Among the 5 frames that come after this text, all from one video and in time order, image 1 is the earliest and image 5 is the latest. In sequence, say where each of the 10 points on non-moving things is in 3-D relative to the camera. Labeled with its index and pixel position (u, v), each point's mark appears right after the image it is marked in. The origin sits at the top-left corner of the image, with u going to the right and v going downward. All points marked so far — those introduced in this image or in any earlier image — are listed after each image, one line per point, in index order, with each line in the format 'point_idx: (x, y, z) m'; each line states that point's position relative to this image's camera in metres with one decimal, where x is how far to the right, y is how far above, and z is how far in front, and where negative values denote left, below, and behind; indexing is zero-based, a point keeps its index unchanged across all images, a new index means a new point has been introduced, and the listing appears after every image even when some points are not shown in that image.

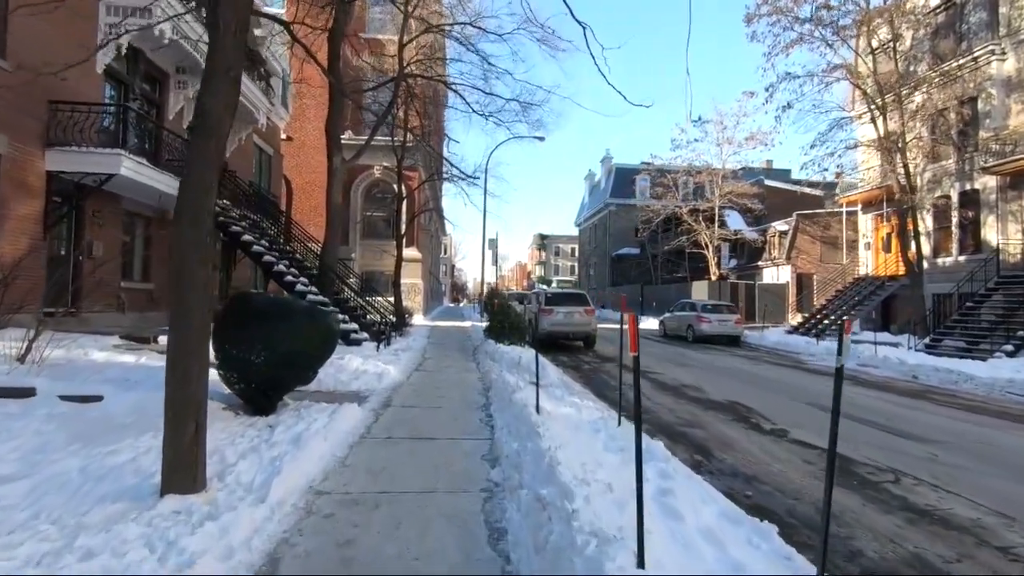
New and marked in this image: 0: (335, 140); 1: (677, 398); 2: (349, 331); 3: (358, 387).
0: (-6.1, +5.1, +18.7) m
1: (+3.5, -2.3, +11.4) m
2: (-4.9, -1.3, +16.5) m
3: (-3.0, -1.9, +10.7) m
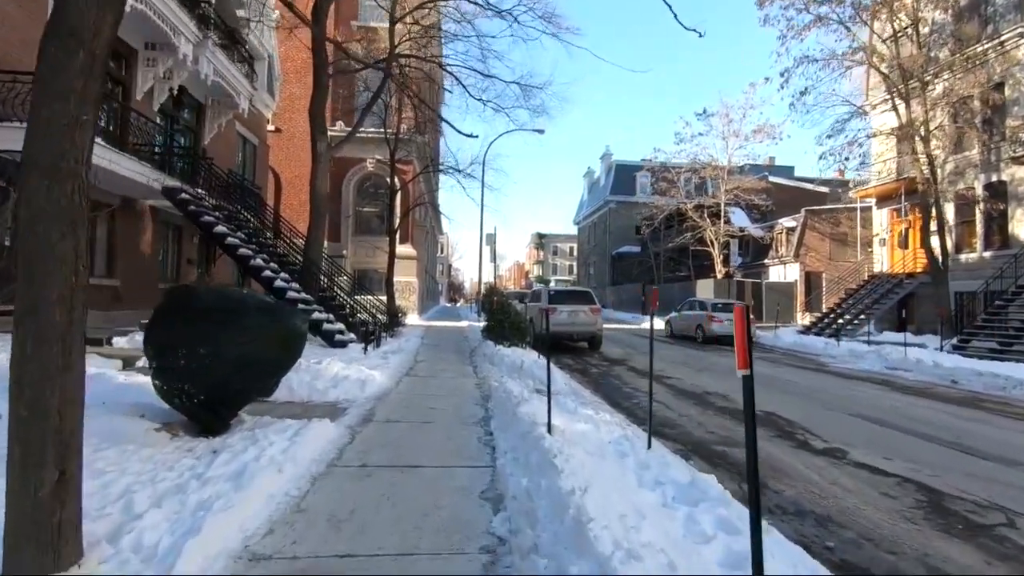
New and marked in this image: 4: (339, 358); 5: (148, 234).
0: (-6.1, +5.2, +17.2) m
1: (+3.5, -2.2, +9.9) m
2: (-4.9, -1.2, +15.0) m
3: (-3.0, -1.8, +9.2) m
4: (-4.0, -1.7, +12.8) m
5: (-11.1, +1.7, +16.8) m
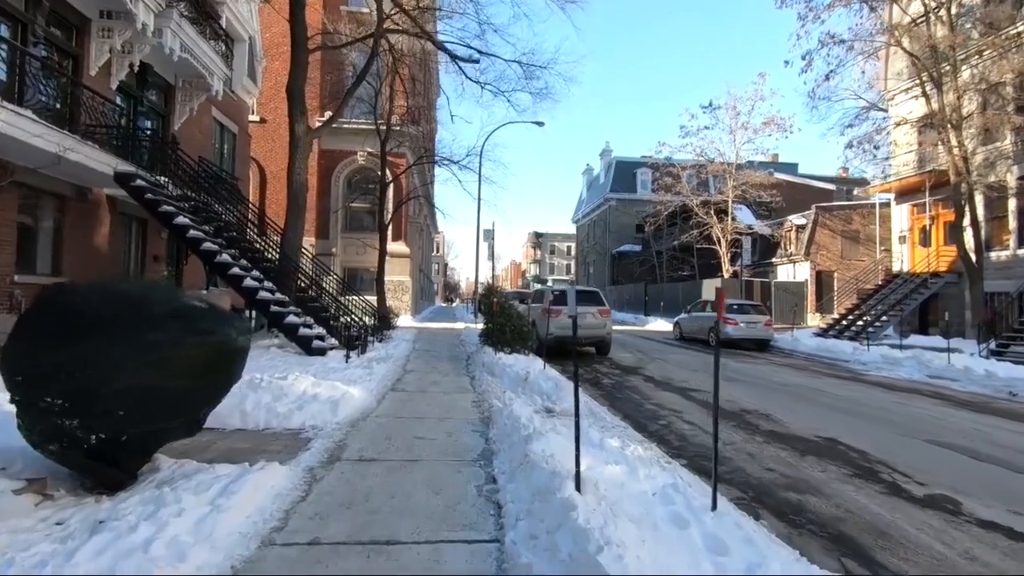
0: (-6.1, +5.2, +15.4) m
1: (+3.6, -2.2, +8.2) m
2: (-4.8, -1.2, +13.2) m
3: (-2.9, -1.8, +7.4) m
4: (-4.0, -1.7, +11.0) m
5: (-11.1, +1.7, +14.9) m
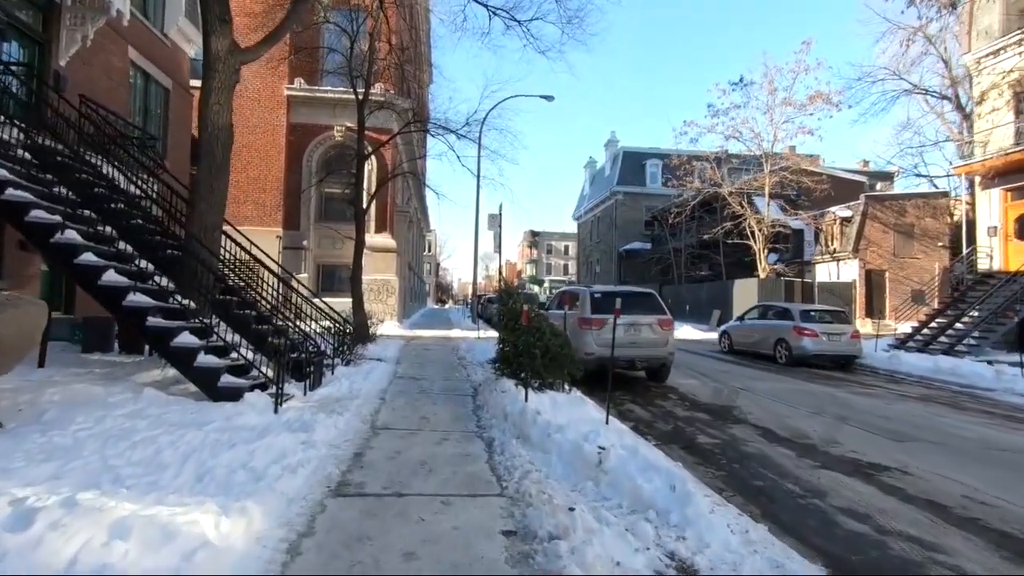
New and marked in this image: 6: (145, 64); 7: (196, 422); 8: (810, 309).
0: (-5.5, +5.2, +10.2) m
1: (+4.2, -2.2, +3.1) m
2: (-4.2, -1.2, +7.9) m
3: (-2.2, -1.8, +2.2) m
4: (-3.4, -1.7, +5.7) m
5: (-10.5, +1.7, +9.6) m
6: (-11.3, +6.9, +16.8) m
7: (-3.9, -1.7, +6.7) m
8: (+9.8, -0.7, +18.0) m
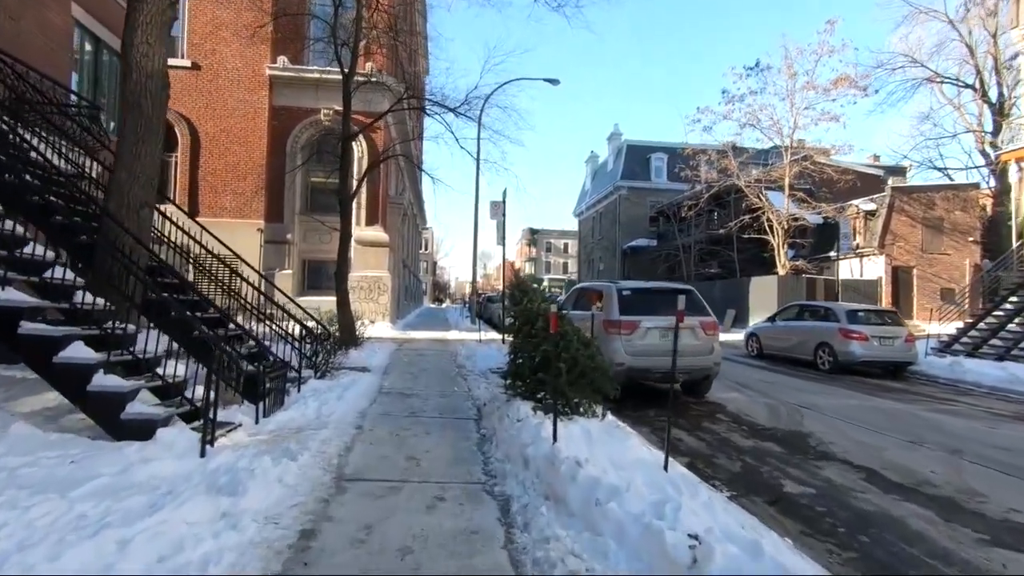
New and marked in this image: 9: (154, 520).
0: (-5.3, +5.3, +7.9) m
1: (+4.5, -2.2, +0.9) m
2: (-4.0, -1.1, +5.7) m
3: (-2.0, -1.8, 0.0) m
4: (-3.1, -1.6, +3.5) m
5: (-10.3, +1.8, +7.3) m
6: (-11.1, +7.0, +14.5) m
7: (-3.7, -1.6, +4.5) m
8: (+10.0, -0.6, +15.8) m
9: (-2.6, -1.7, +3.9) m
